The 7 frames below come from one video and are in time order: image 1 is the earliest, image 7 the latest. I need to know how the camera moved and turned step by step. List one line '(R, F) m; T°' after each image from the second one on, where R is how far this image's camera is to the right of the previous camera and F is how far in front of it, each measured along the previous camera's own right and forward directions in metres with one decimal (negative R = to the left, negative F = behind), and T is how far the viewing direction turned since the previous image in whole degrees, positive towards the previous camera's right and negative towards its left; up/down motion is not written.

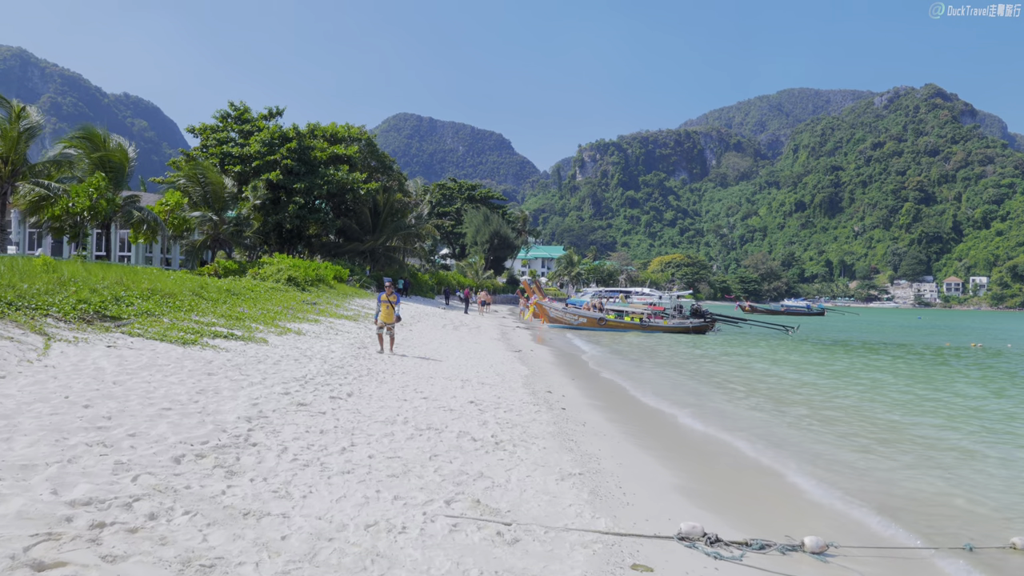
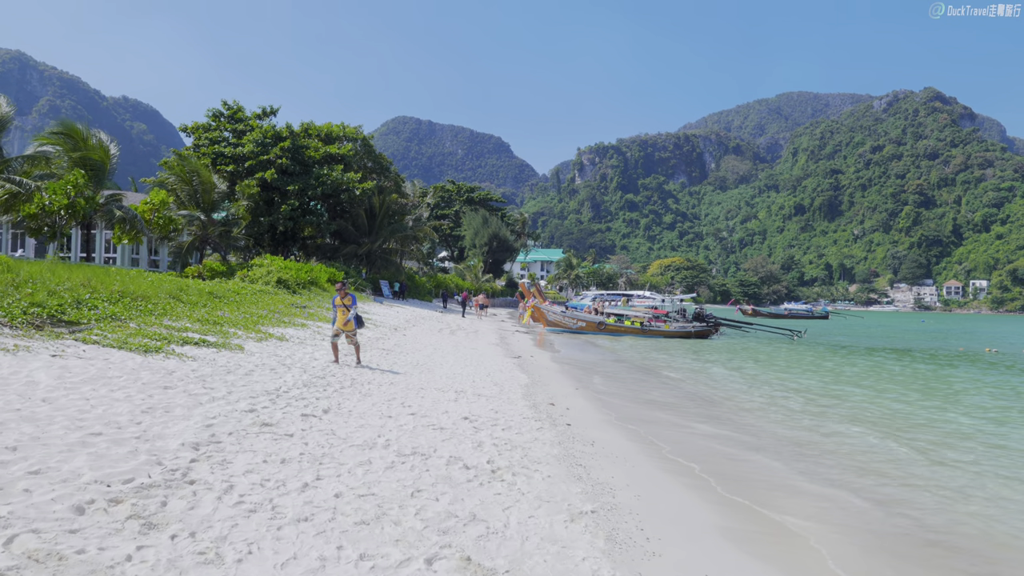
(0.0, +1.0) m; 0°
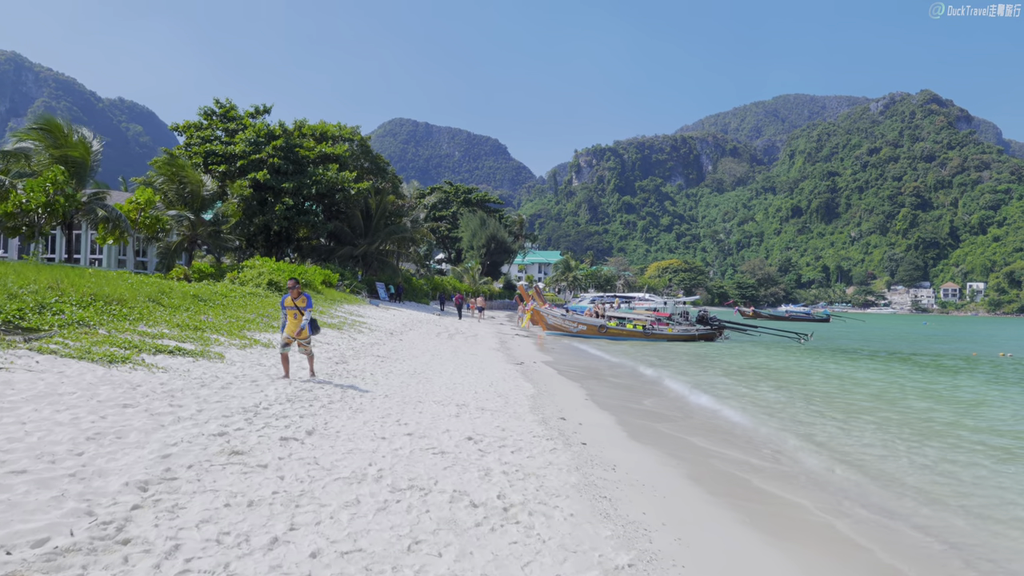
(-0.2, +0.9) m; 0°
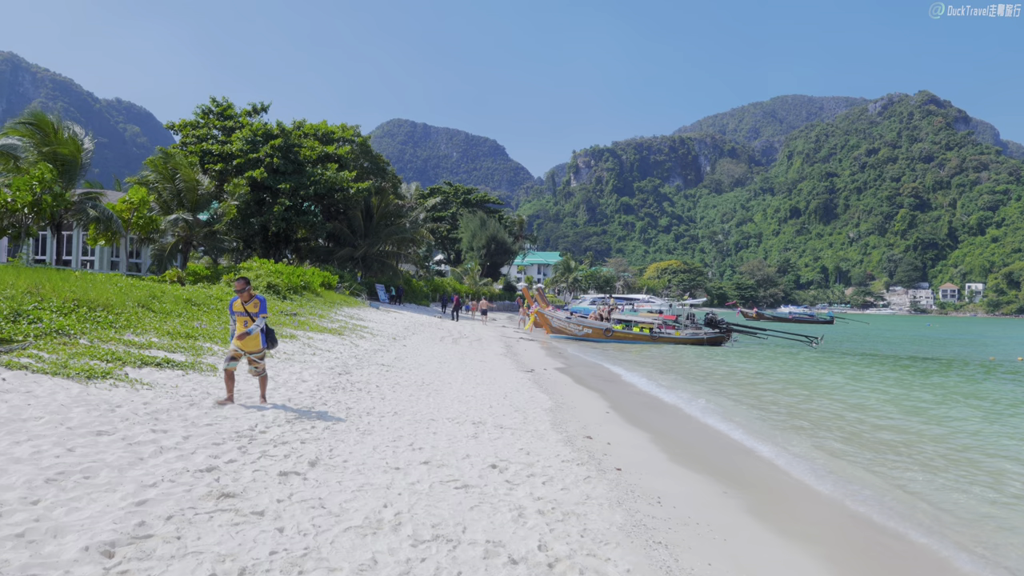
(-0.3, +0.8) m; 0°
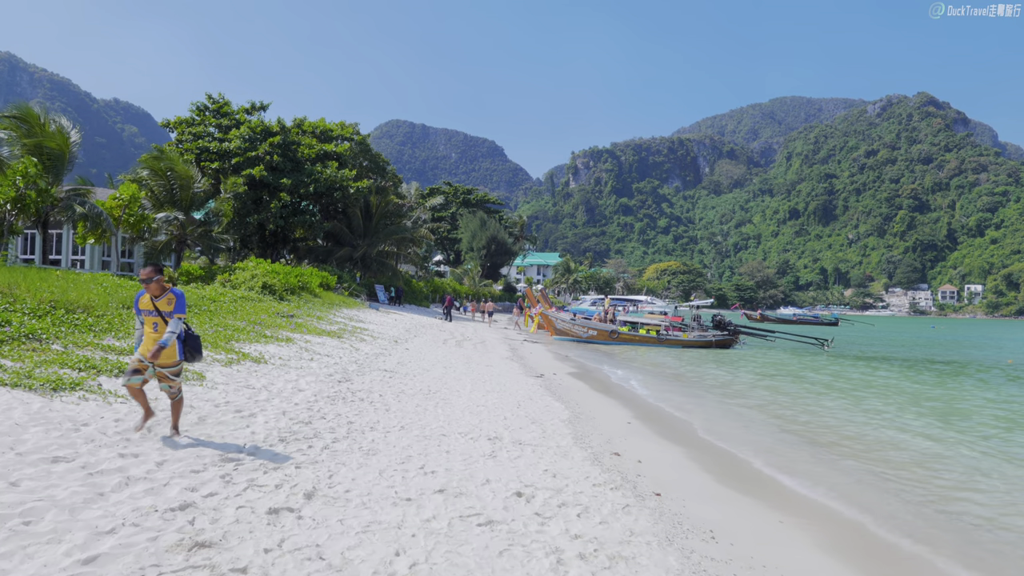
(-0.3, +0.8) m; 0°
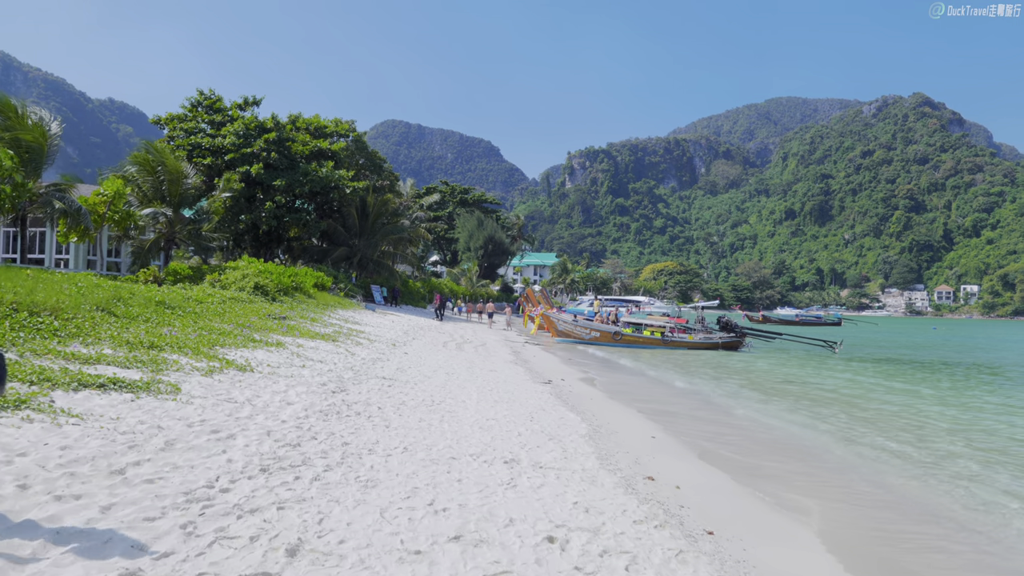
(-0.3, +0.9) m; 0°
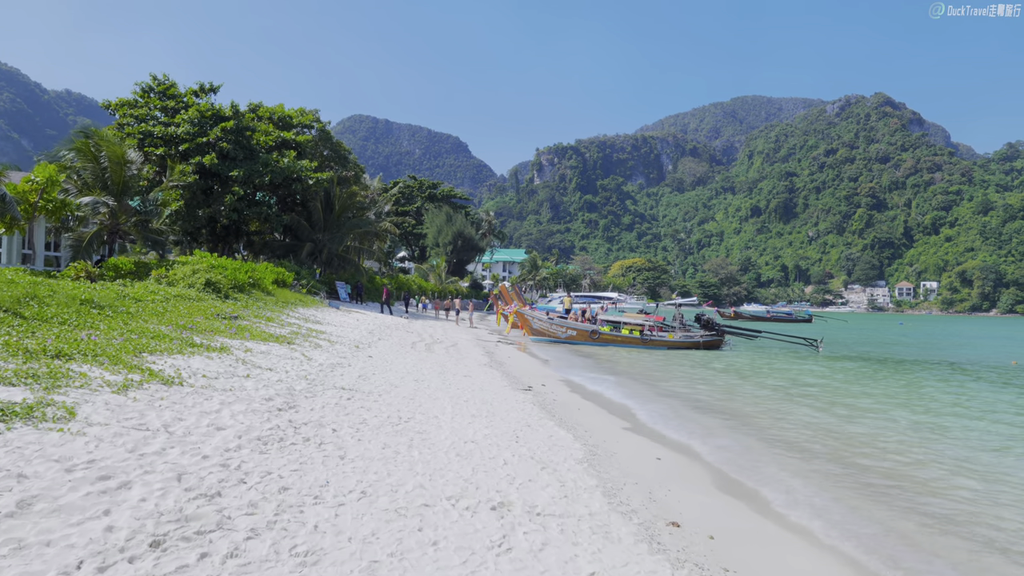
(-0.2, +1.4) m; +3°
